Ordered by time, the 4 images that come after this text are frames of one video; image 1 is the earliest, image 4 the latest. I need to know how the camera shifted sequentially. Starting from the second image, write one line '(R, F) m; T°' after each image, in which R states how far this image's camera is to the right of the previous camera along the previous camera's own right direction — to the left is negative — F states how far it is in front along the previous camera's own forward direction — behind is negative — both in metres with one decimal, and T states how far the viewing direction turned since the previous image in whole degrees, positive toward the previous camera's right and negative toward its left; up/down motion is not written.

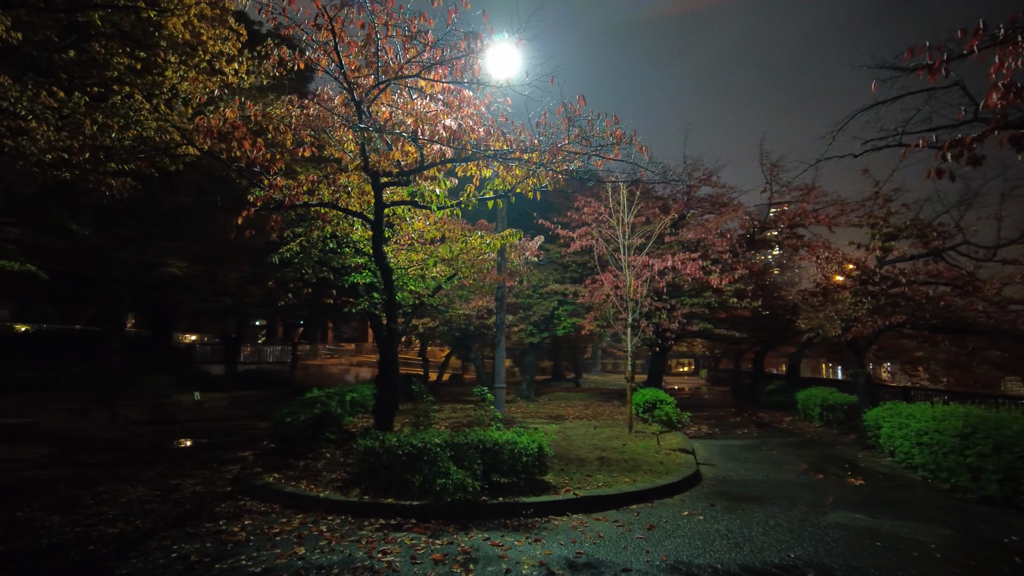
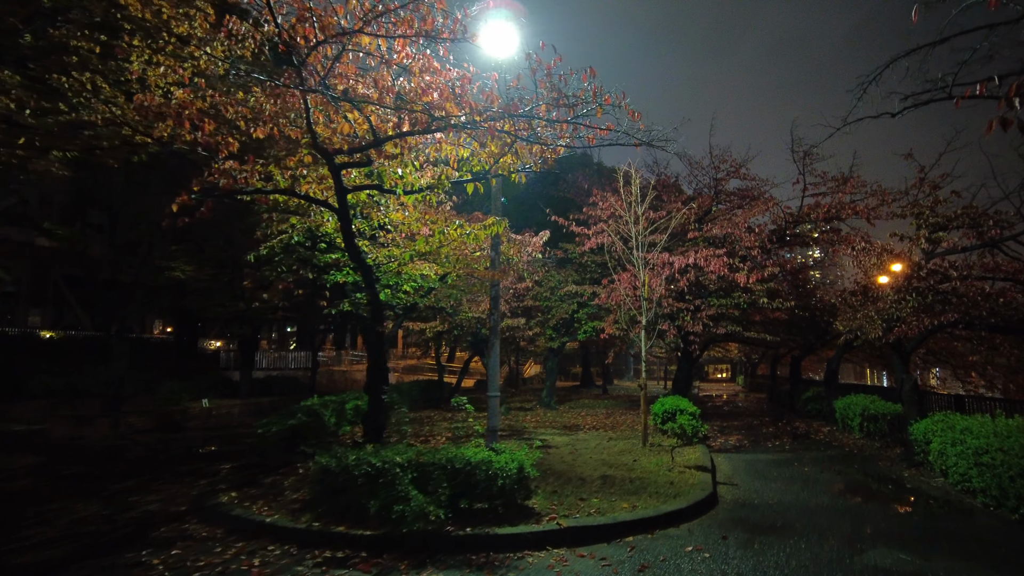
(+0.6, +1.1) m; -3°
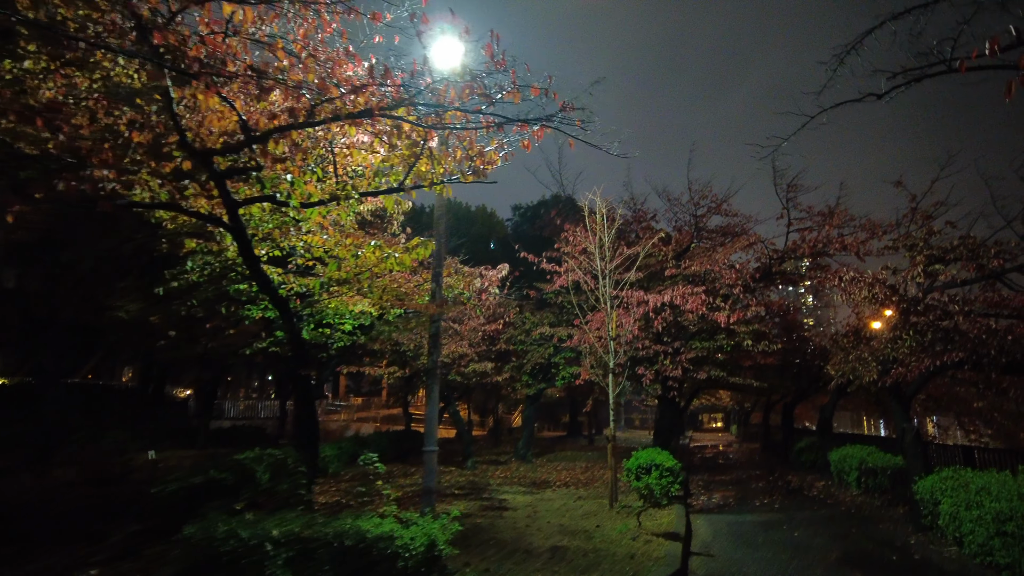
(+0.7, +1.3) m; 0°
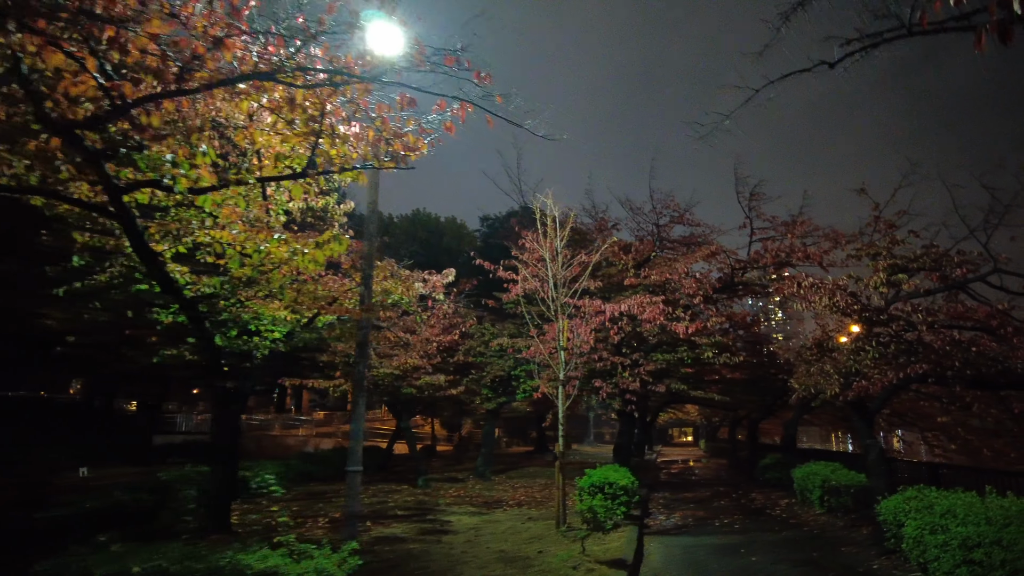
(+0.5, +0.7) m; +2°
